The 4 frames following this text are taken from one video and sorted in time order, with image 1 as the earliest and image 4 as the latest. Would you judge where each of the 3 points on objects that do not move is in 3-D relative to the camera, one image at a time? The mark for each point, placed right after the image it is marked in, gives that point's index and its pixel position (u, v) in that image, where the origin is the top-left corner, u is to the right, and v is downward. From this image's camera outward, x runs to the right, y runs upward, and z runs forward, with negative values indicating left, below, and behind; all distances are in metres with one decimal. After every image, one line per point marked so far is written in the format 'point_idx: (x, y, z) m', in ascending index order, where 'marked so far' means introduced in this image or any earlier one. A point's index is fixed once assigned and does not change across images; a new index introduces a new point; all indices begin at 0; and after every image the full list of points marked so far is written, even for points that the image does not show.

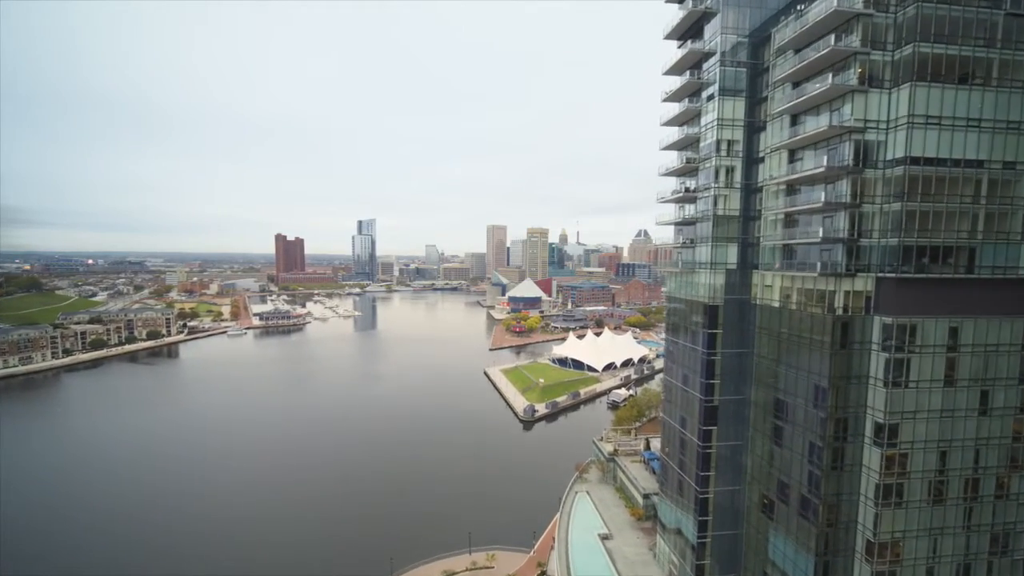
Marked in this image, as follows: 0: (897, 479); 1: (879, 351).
0: (+4.5, -2.2, +5.5) m
1: (+4.3, -0.7, +5.5) m
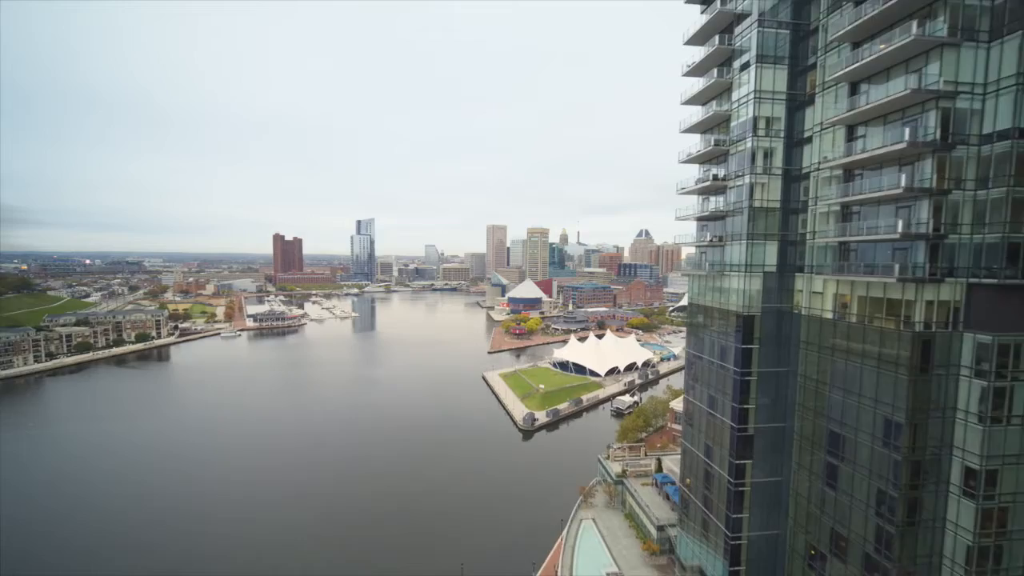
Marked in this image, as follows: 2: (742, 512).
0: (+4.5, -2.3, +4.3) m
1: (+4.3, -0.8, +4.4) m
2: (+3.1, -3.0, +6.2) m
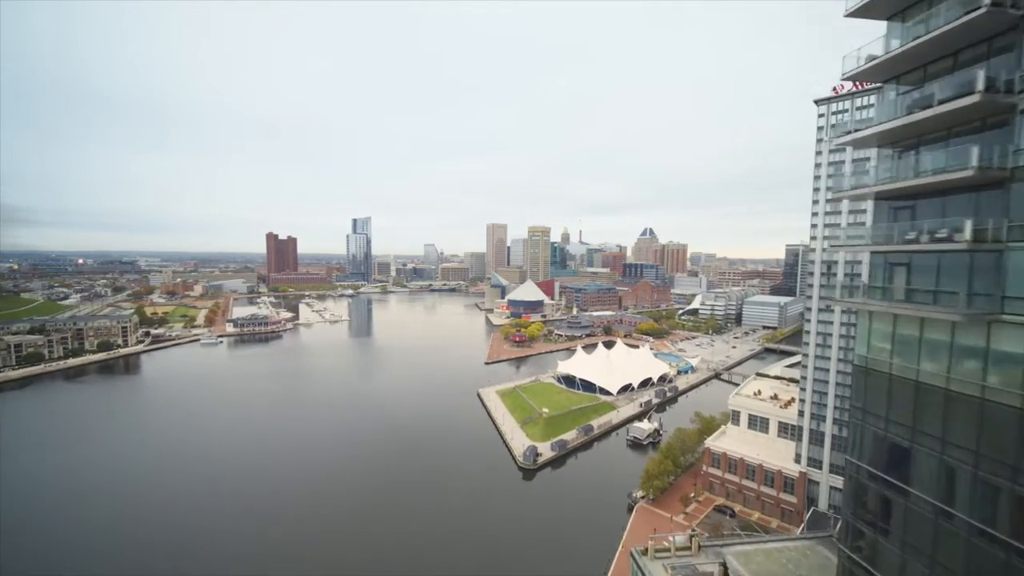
0: (+4.4, -2.7, +0.6) m
1: (+4.2, -1.2, +0.7) m
2: (+3.0, -3.3, +2.5) m
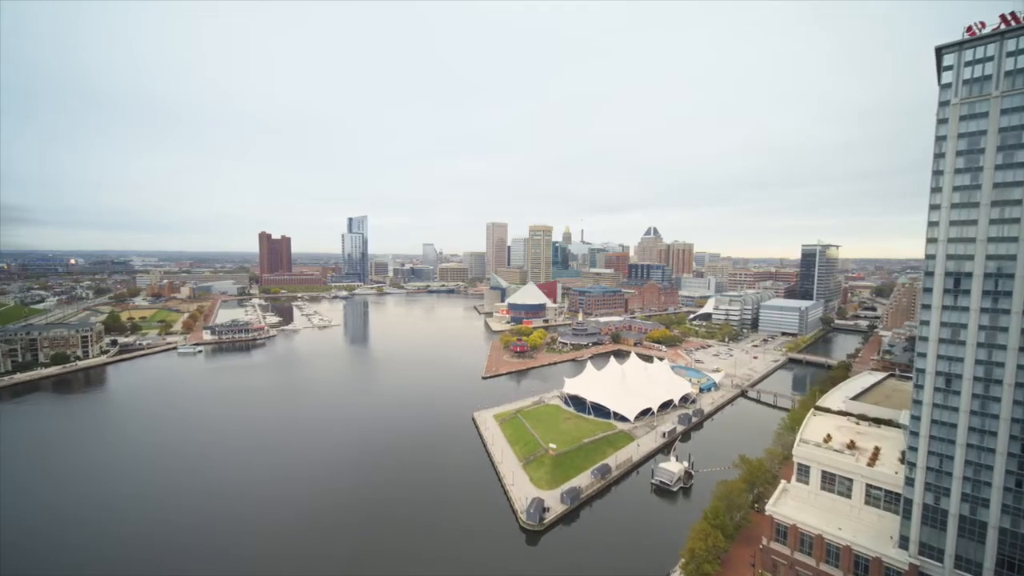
0: (+4.3, -3.2, -3.1) m
1: (+4.2, -1.7, -3.0) m
2: (+2.9, -3.8, -1.1) m
